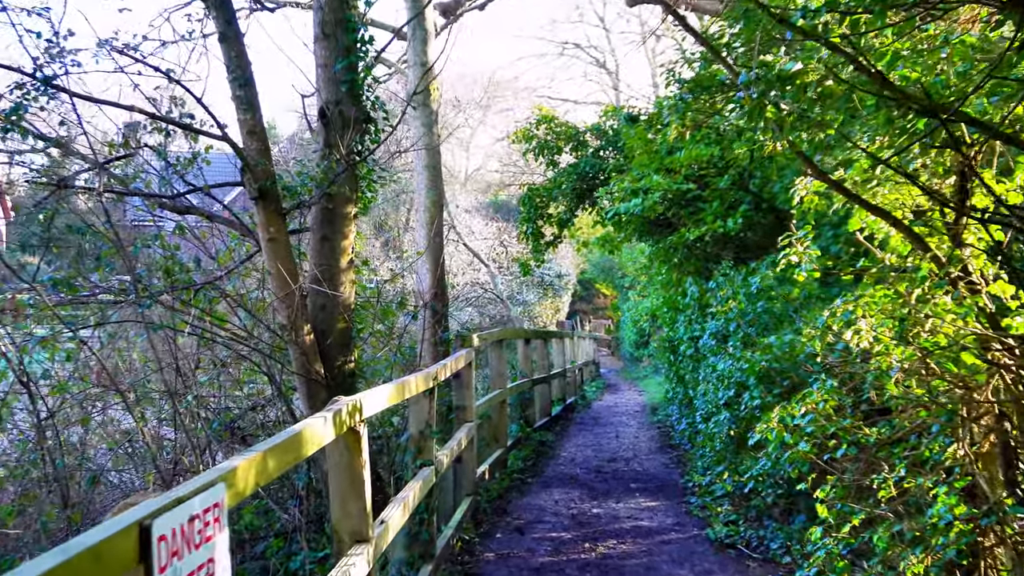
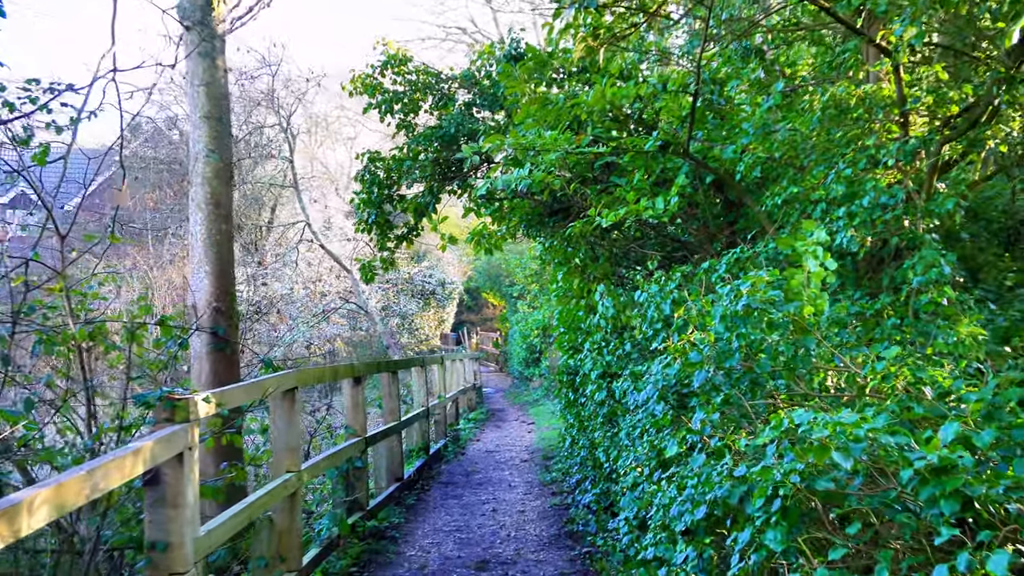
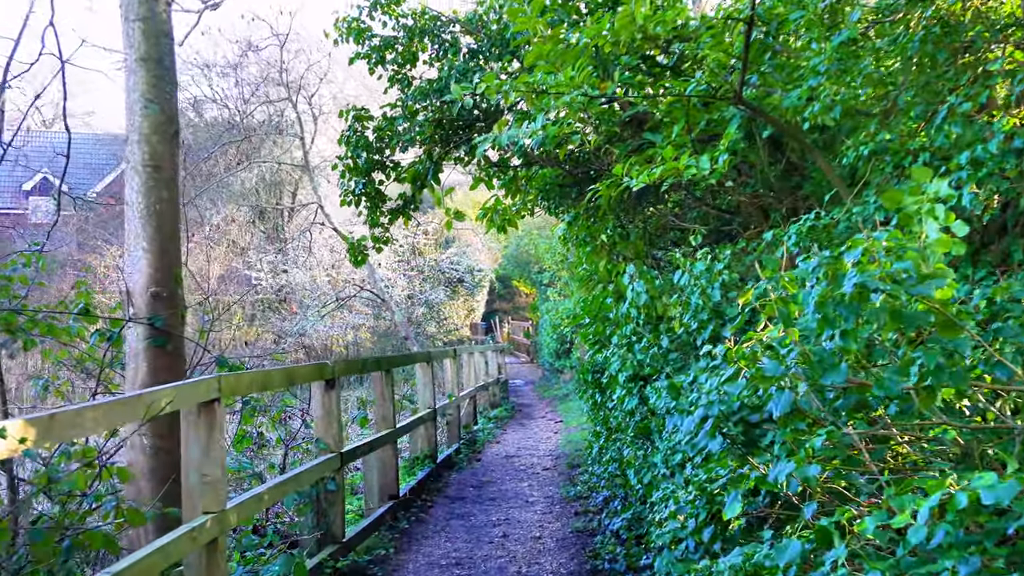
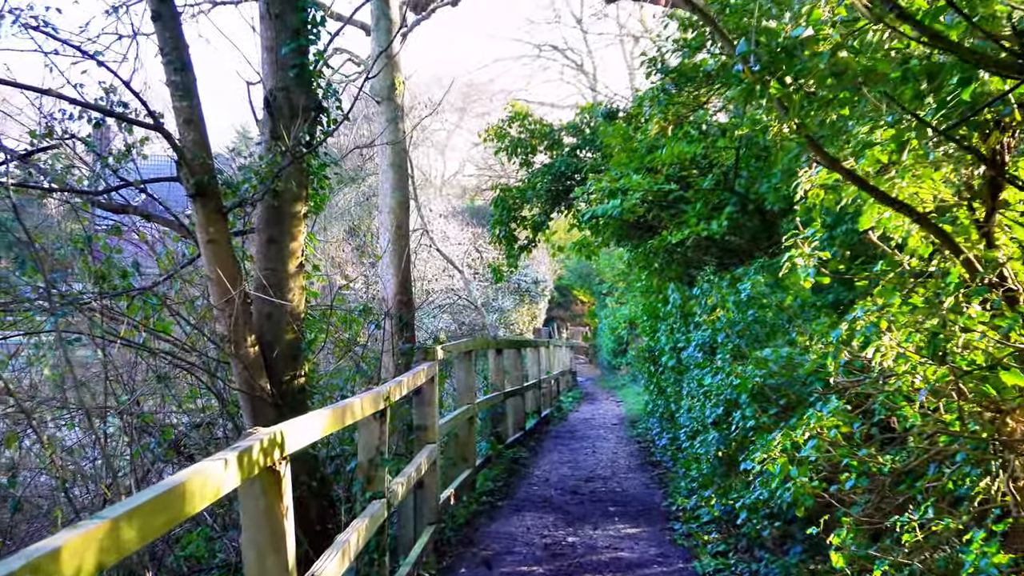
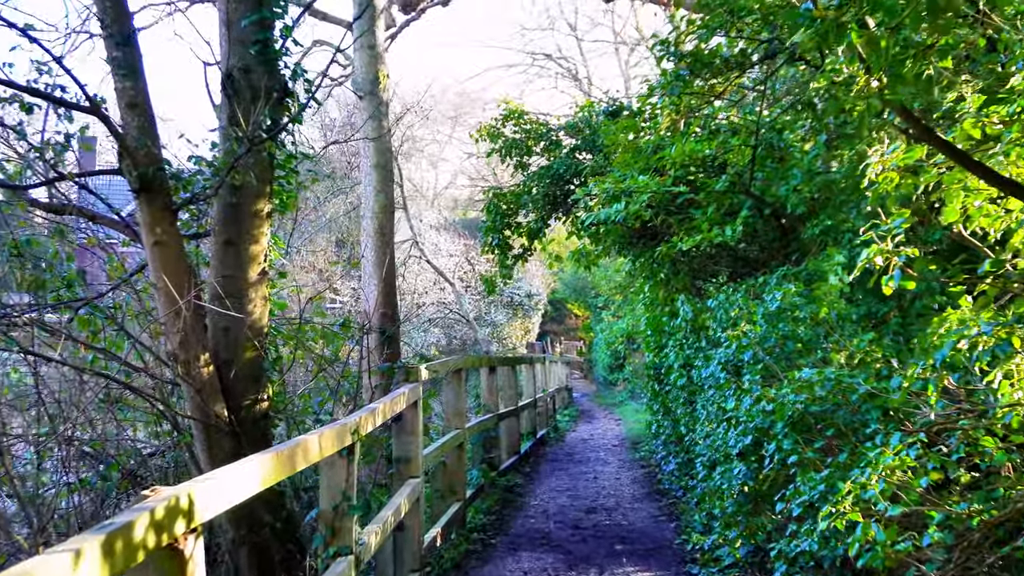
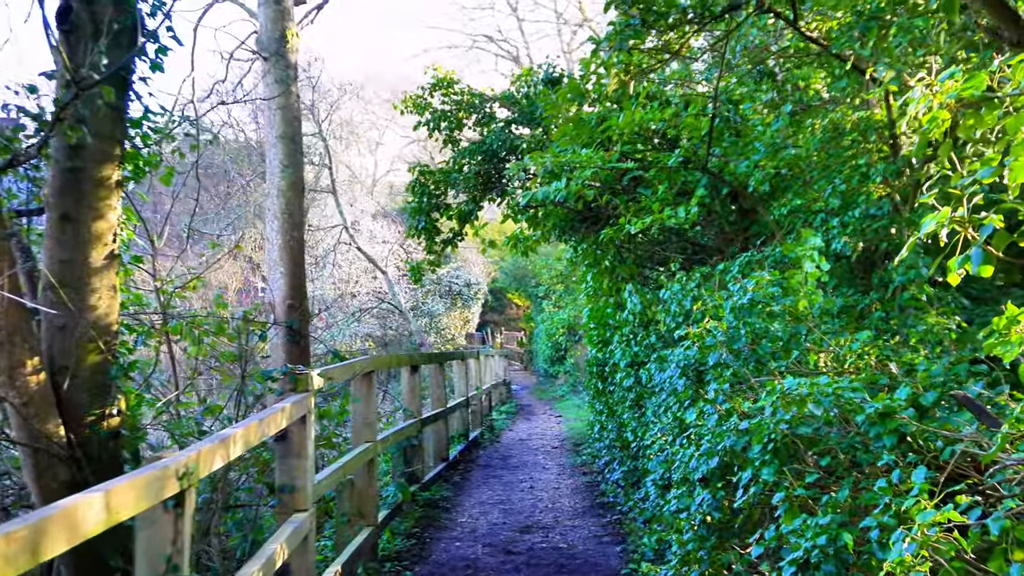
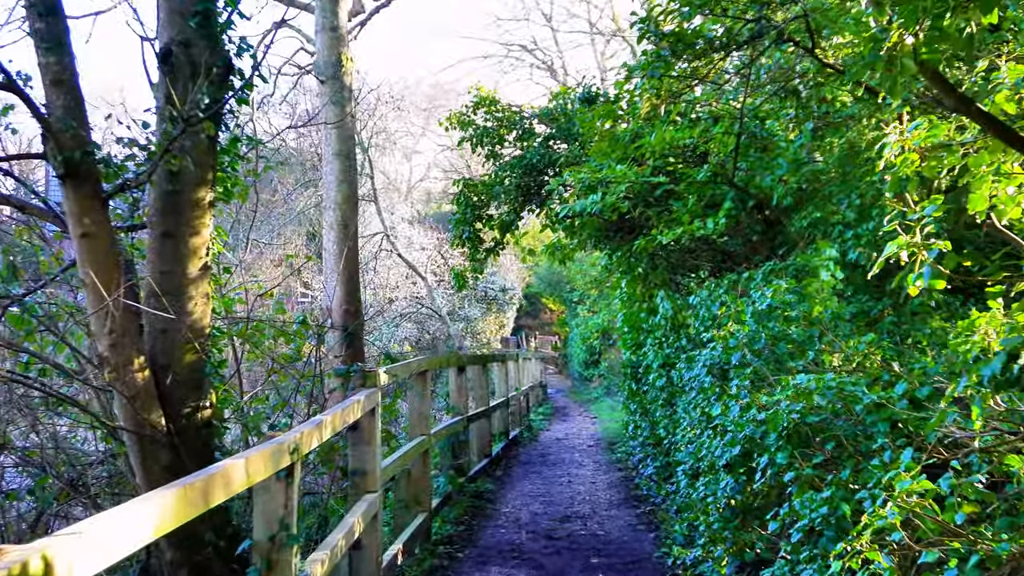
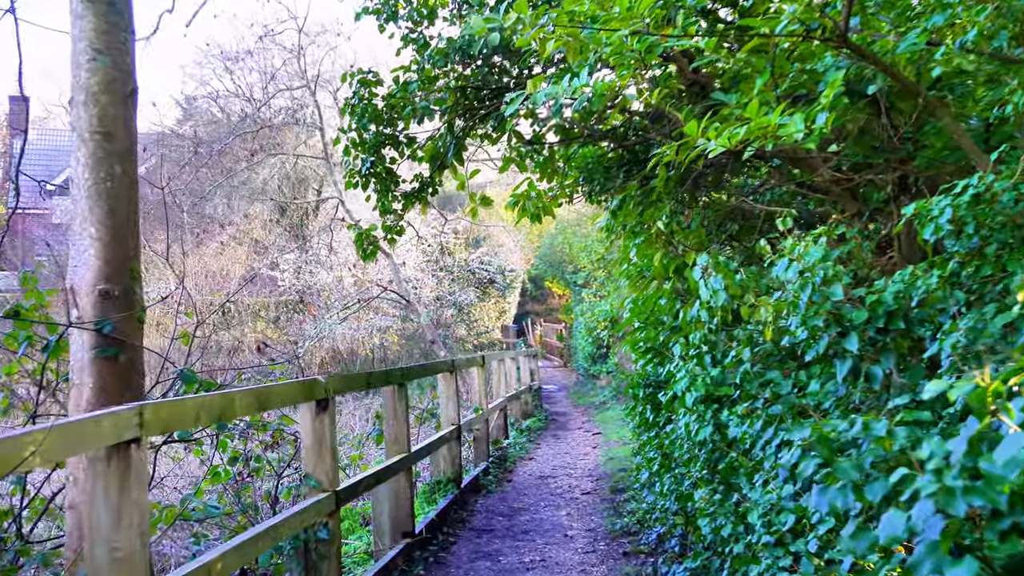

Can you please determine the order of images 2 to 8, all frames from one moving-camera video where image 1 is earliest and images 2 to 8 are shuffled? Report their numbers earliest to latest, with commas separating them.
4, 5, 7, 6, 2, 3, 8
